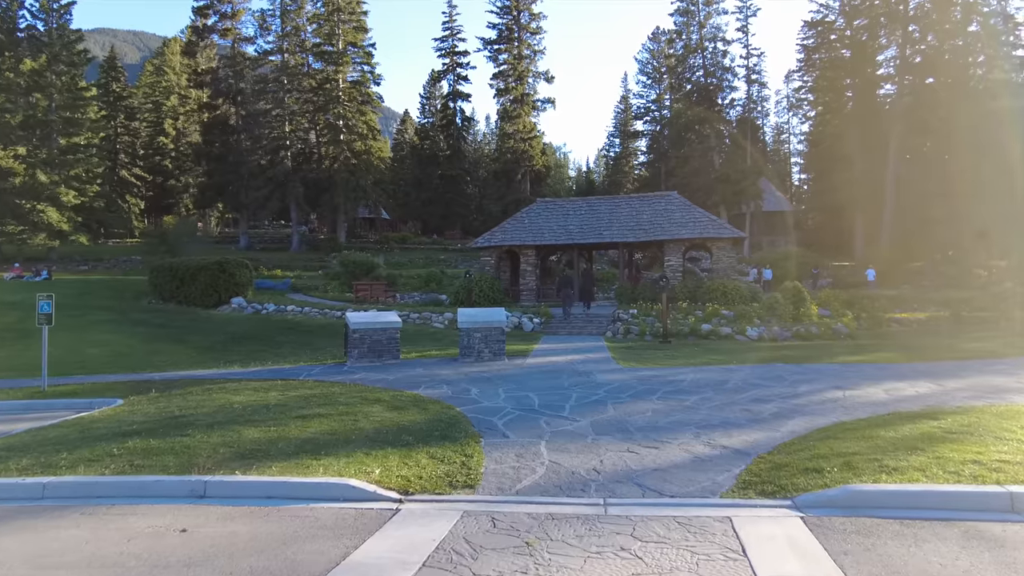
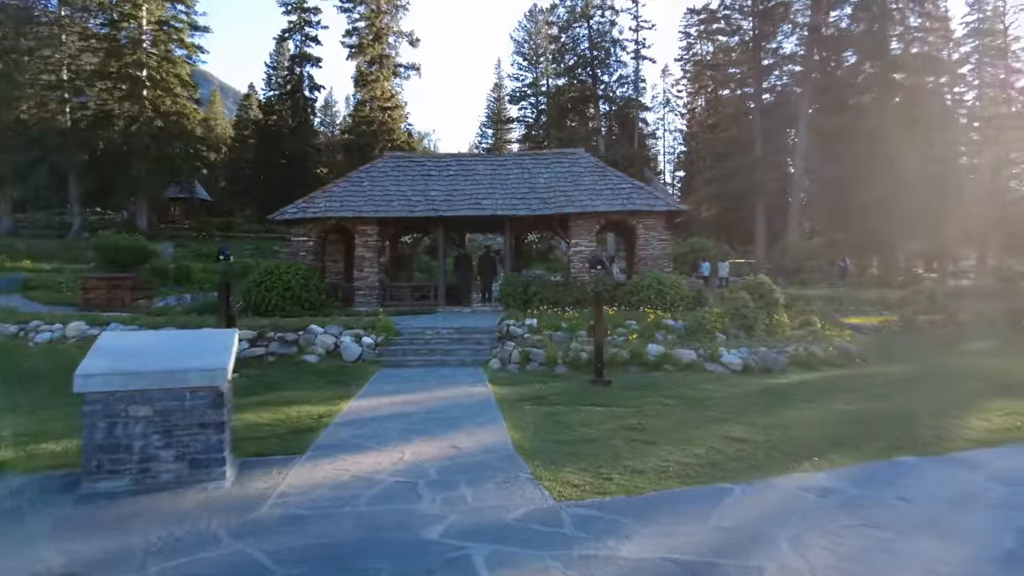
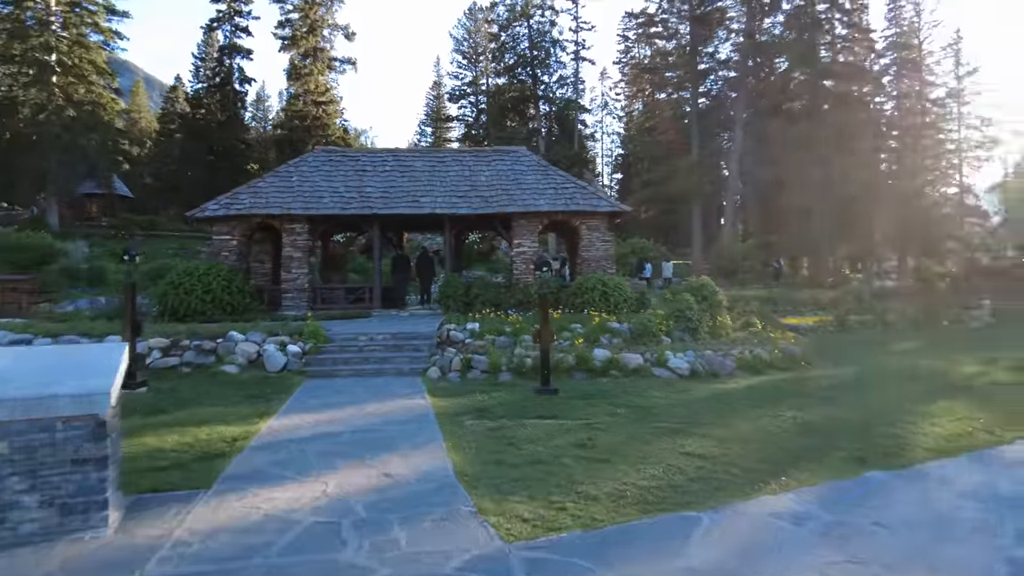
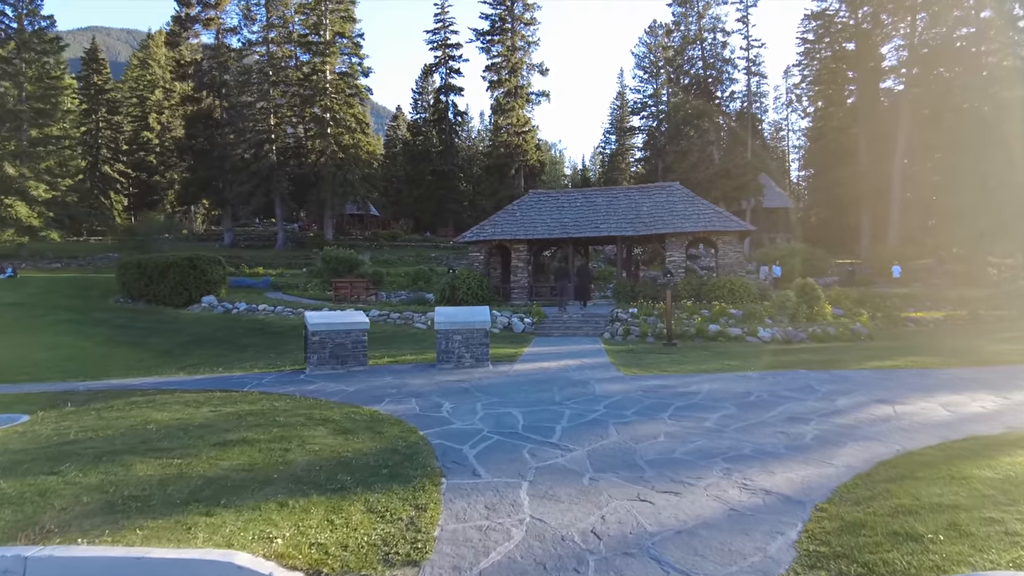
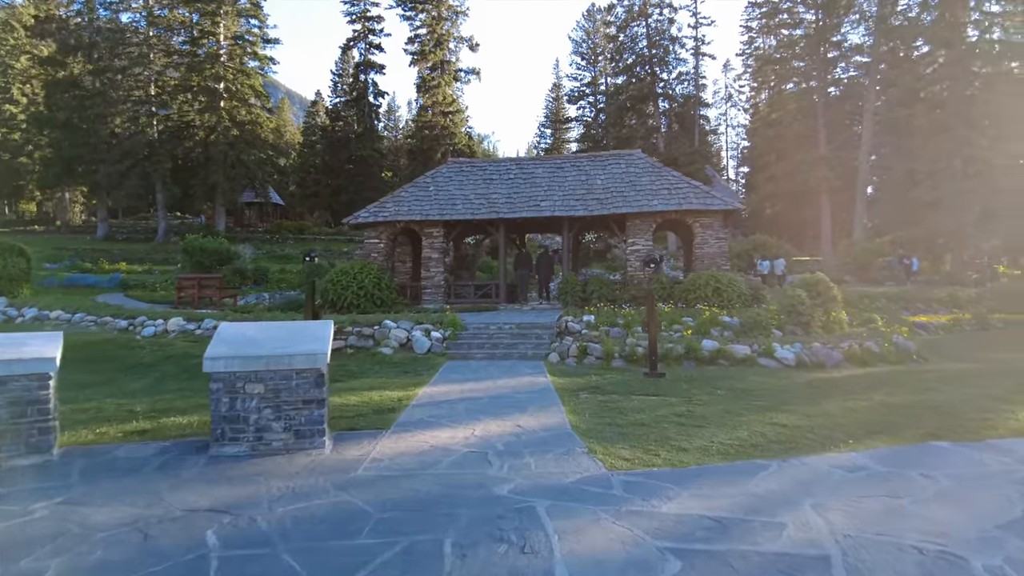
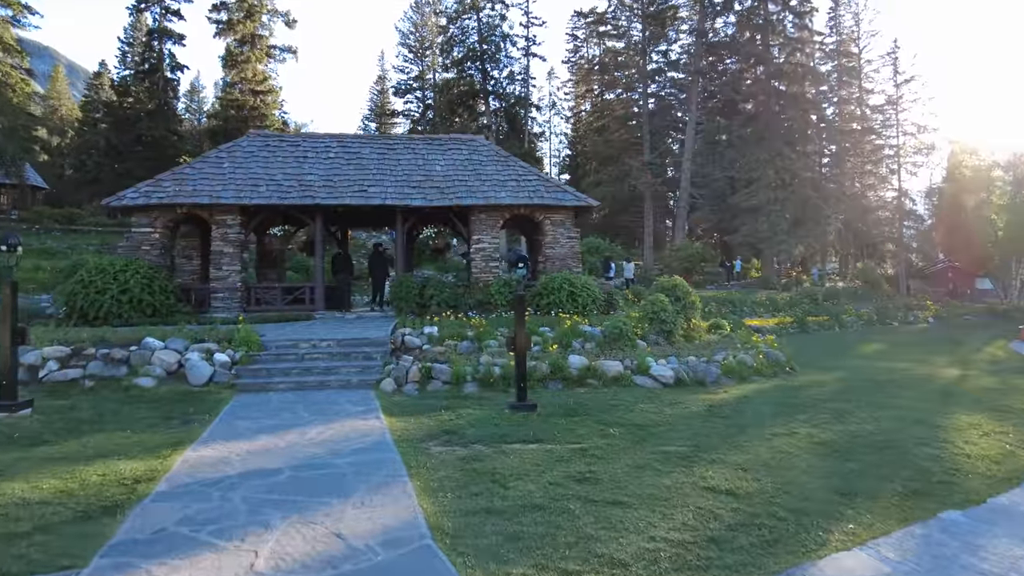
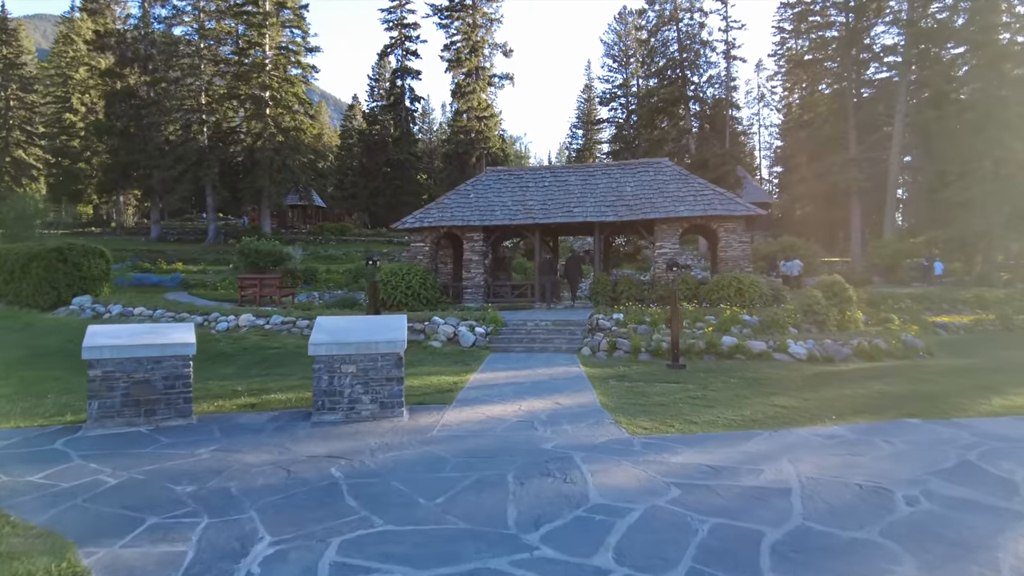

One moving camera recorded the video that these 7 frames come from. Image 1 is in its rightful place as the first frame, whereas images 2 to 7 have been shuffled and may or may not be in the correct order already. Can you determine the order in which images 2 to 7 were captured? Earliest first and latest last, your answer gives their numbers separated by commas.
4, 7, 5, 2, 3, 6
